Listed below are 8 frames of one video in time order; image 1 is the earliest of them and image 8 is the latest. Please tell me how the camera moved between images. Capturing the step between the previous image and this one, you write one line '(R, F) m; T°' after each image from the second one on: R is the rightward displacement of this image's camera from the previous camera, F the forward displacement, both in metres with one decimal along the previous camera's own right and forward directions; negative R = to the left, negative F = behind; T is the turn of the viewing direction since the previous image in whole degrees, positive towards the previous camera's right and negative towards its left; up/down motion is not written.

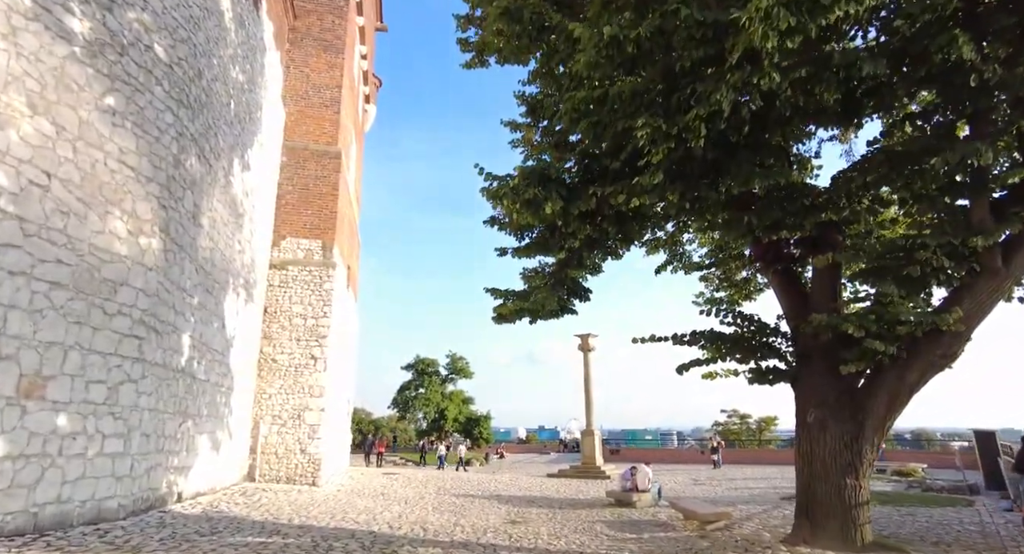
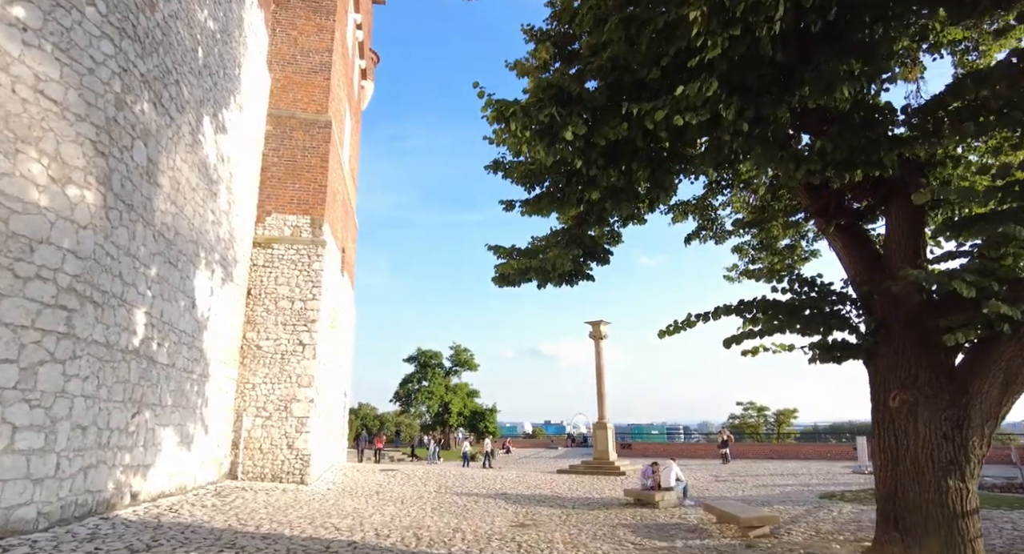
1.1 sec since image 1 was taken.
(0.0, +1.6) m; 0°
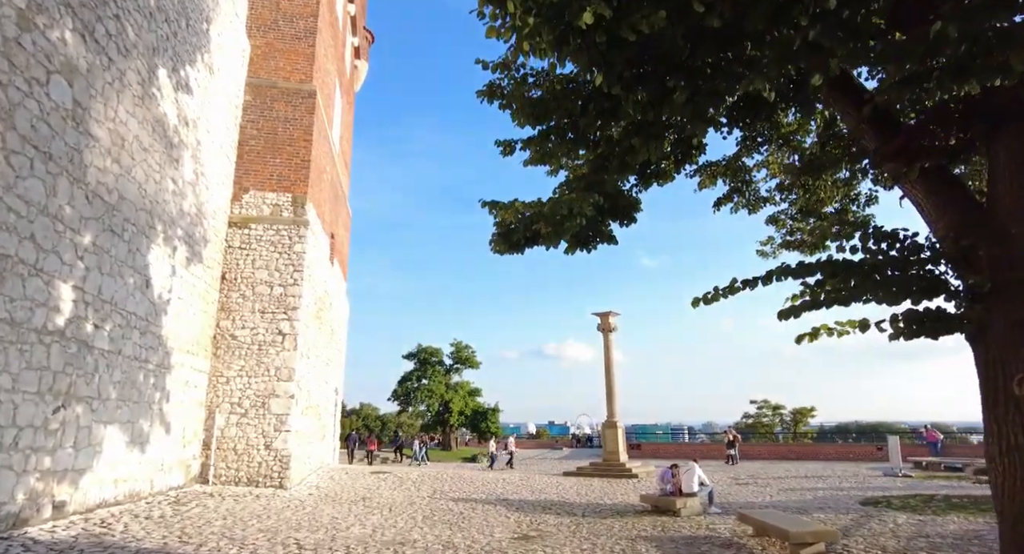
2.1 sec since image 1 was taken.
(0.0, +1.6) m; 0°
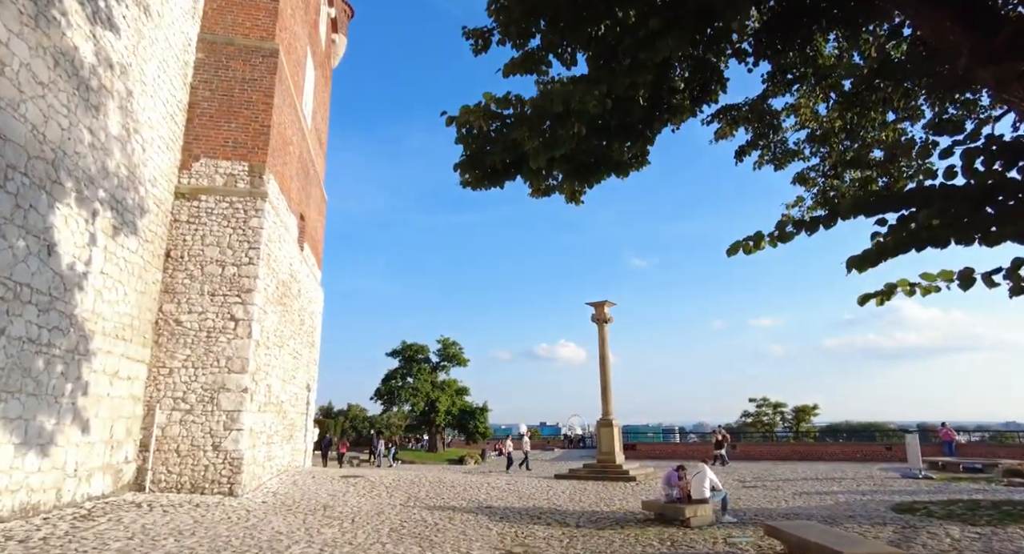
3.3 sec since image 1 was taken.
(+0.1, +1.7) m; +1°
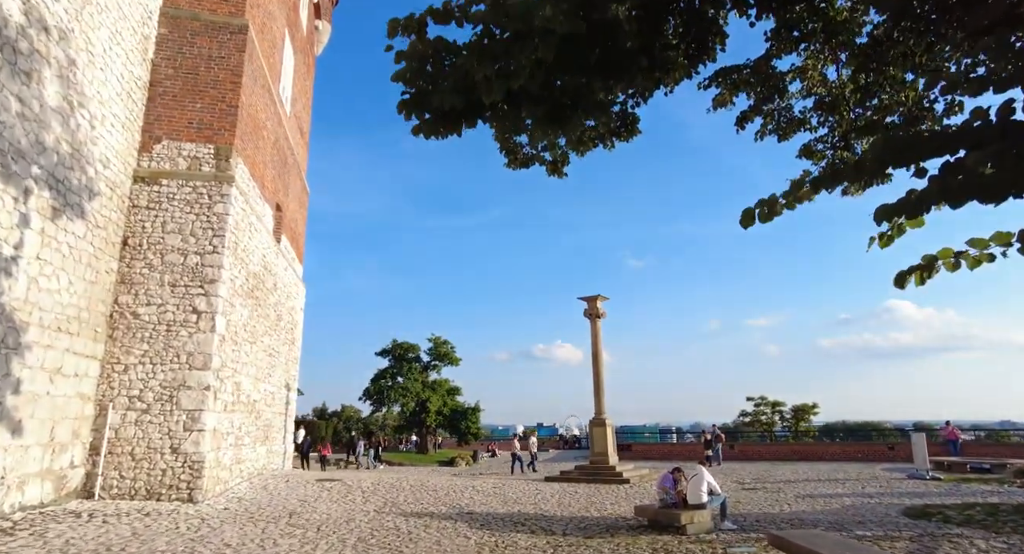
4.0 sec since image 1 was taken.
(+0.2, +0.9) m; 0°
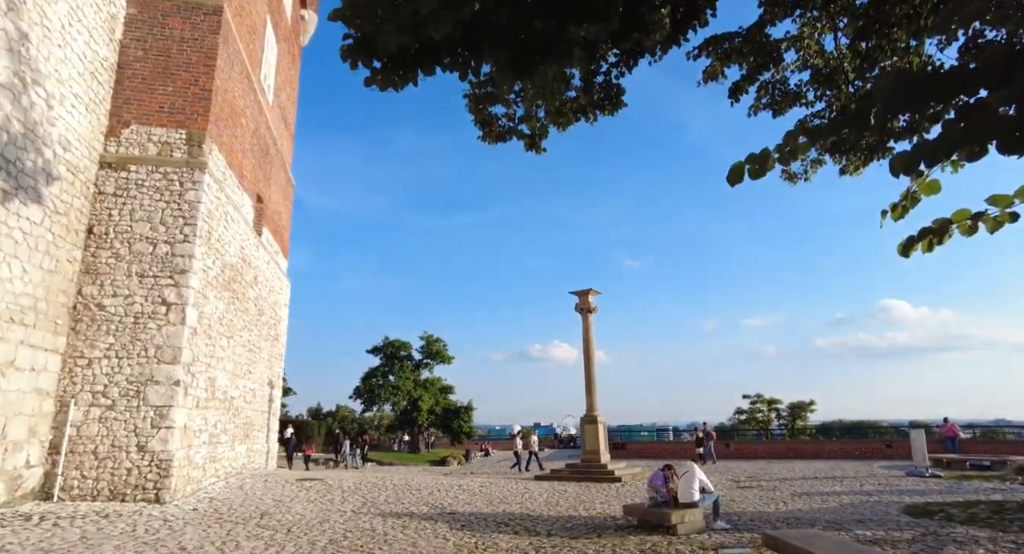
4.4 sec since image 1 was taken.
(+0.2, +0.5) m; 0°
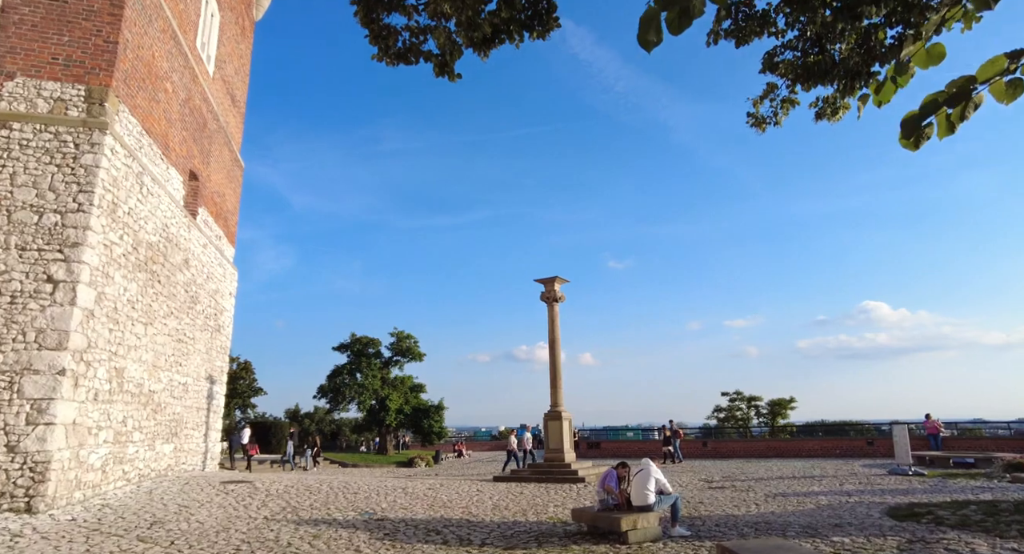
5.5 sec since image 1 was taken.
(+0.7, +1.3) m; +1°
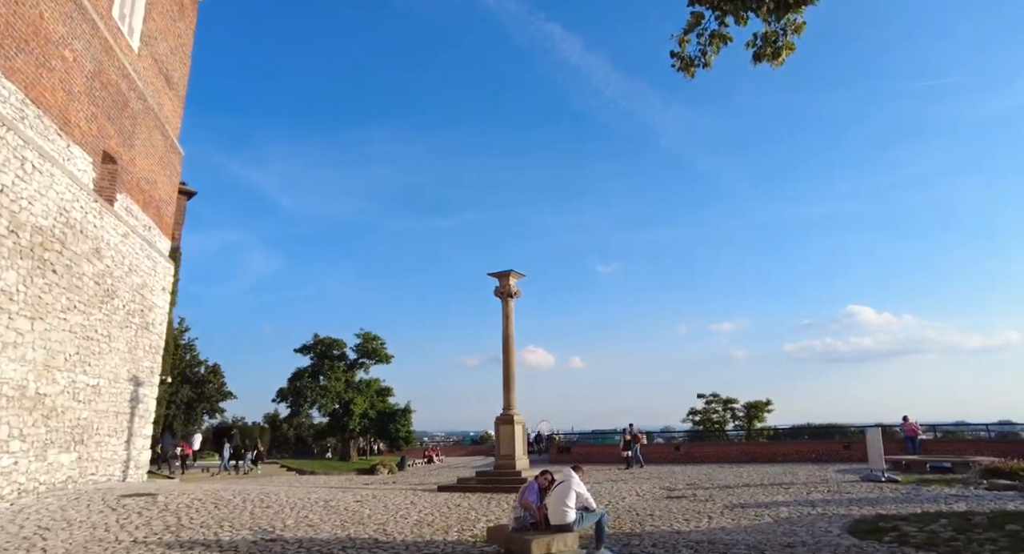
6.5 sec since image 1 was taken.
(+1.0, +1.2) m; +1°
